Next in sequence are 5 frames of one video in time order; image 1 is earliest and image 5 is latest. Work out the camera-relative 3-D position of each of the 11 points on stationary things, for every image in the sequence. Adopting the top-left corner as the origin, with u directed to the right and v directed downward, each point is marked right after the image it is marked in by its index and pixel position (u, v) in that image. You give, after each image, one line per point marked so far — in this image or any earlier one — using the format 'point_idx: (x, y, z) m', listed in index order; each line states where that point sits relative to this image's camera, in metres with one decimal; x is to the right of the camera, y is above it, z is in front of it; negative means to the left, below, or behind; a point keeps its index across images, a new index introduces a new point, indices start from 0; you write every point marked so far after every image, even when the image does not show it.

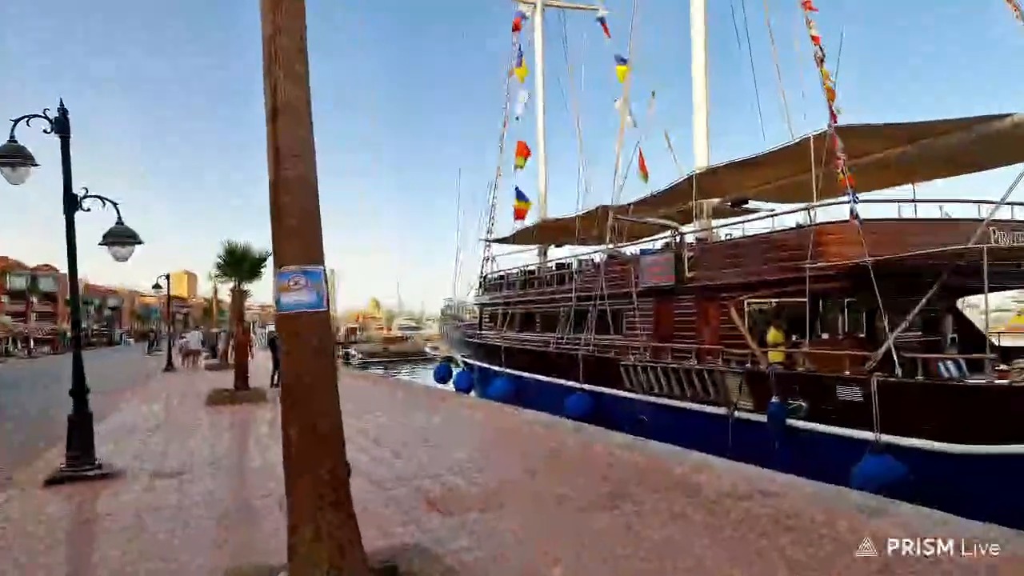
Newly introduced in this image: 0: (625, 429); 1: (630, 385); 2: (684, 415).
0: (+2.1, -2.6, +11.3) m
1: (+2.1, -1.7, +11.3) m
2: (+2.7, -2.0, +10.1) m
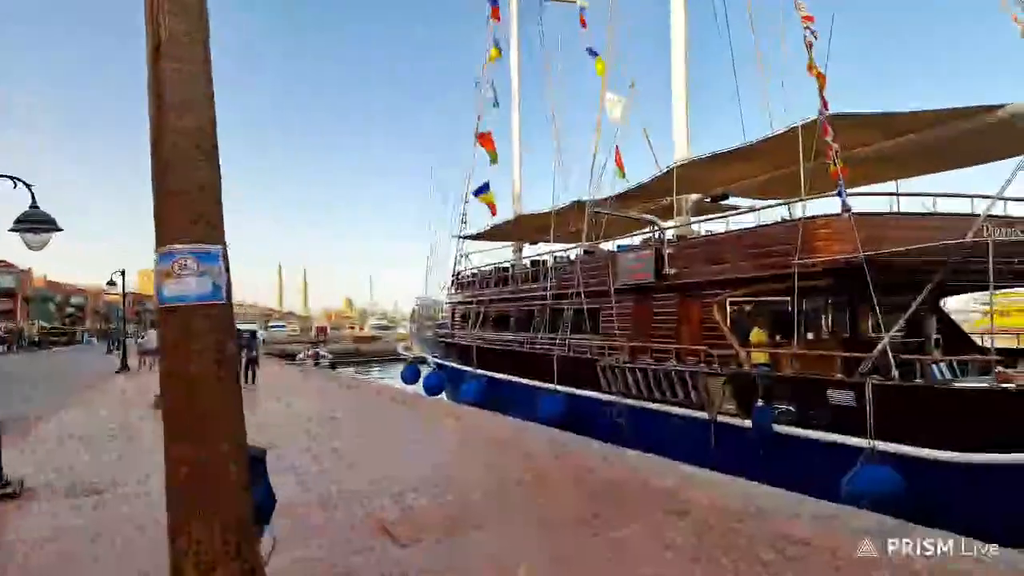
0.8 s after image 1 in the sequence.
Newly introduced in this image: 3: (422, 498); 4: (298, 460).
0: (+1.6, -2.5, +10.8) m
1: (+1.6, -1.7, +10.7) m
2: (+2.2, -1.9, +9.6) m
3: (-1.0, -2.3, +7.2) m
4: (-3.1, -2.4, +9.2) m
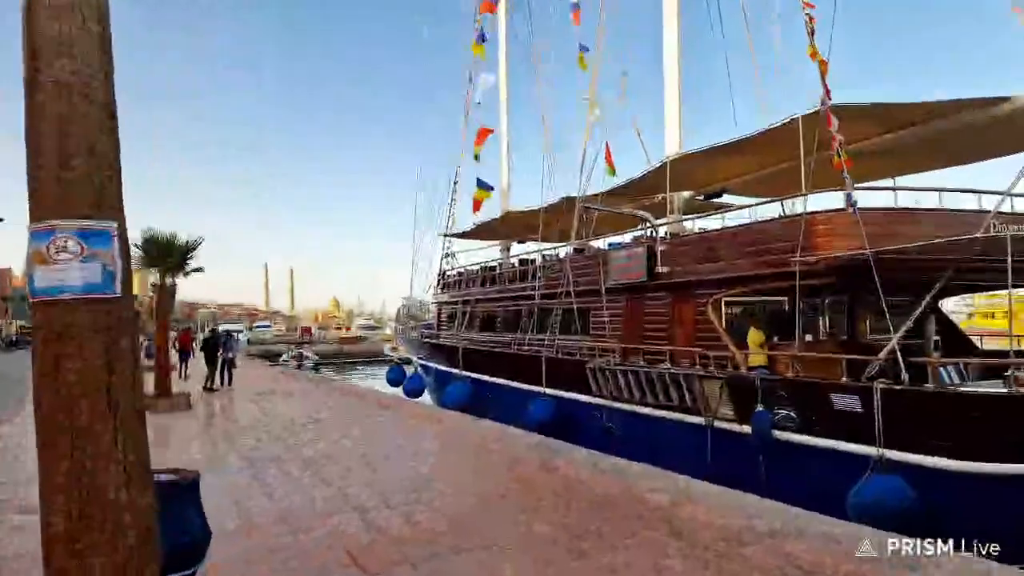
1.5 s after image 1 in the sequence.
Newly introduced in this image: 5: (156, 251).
0: (+1.4, -2.5, +10.3) m
1: (+1.4, -1.7, +10.3) m
2: (+2.0, -1.9, +9.1) m
3: (-1.2, -2.3, +6.7) m
4: (-3.3, -2.4, +8.7) m
5: (-6.2, +0.6, +11.2) m
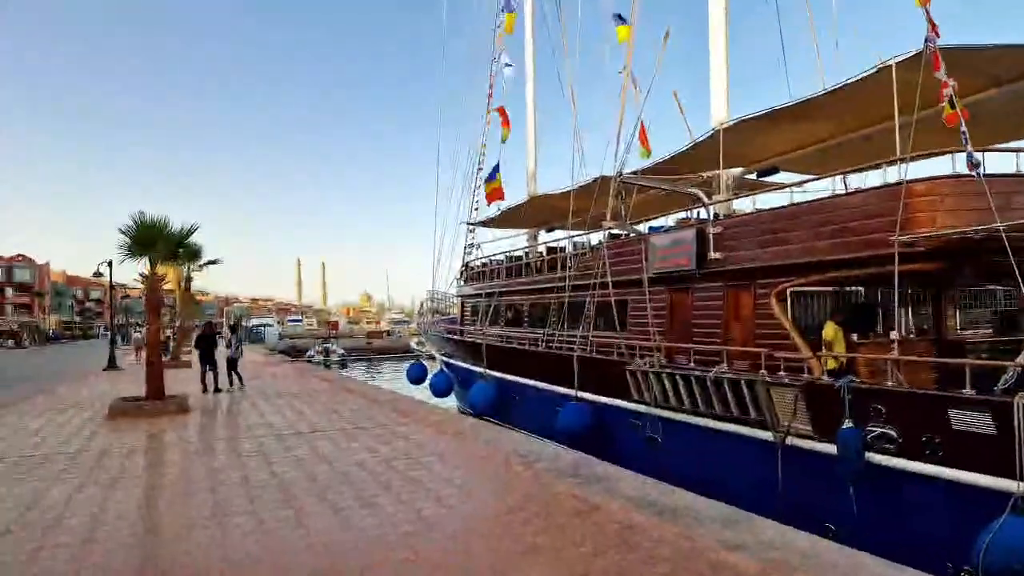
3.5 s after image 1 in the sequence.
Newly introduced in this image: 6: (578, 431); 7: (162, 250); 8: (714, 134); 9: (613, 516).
0: (+1.8, -2.4, +9.0) m
1: (+1.8, -1.5, +8.9) m
2: (+2.4, -1.8, +7.7) m
3: (-0.9, -2.2, +5.5) m
4: (-3.0, -2.3, +7.5) m
5: (-5.8, +0.8, +10.1) m
6: (+1.0, -2.2, +9.8) m
7: (-5.6, +0.6, +10.3) m
8: (+3.0, +2.3, +9.6) m
9: (+0.9, -2.1, +5.9) m
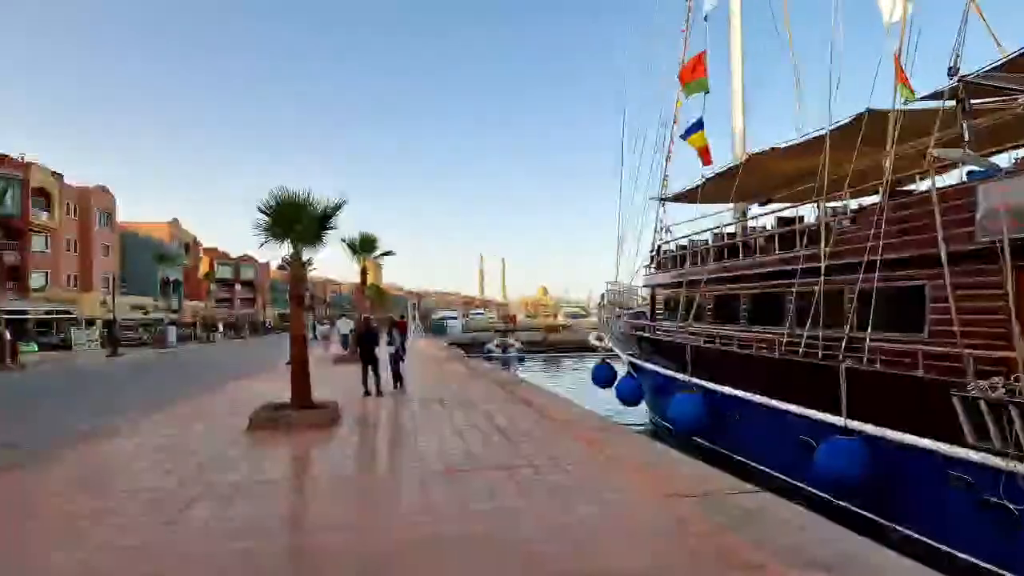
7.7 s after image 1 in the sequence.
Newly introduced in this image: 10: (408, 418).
0: (+4.0, -2.1, +5.5) m
1: (+4.0, -1.3, +5.5) m
2: (+4.2, -1.6, +4.2) m
3: (+0.4, -2.1, +2.9) m
4: (-1.0, -2.1, +5.4) m
5: (-3.0, +0.9, +8.6) m
6: (+3.4, -1.9, +6.5) m
7: (-2.8, +0.8, +8.8) m
8: (+5.3, +2.5, +5.8) m
9: (+2.3, -1.9, +2.8) m
10: (-1.7, -2.1, +10.6) m
